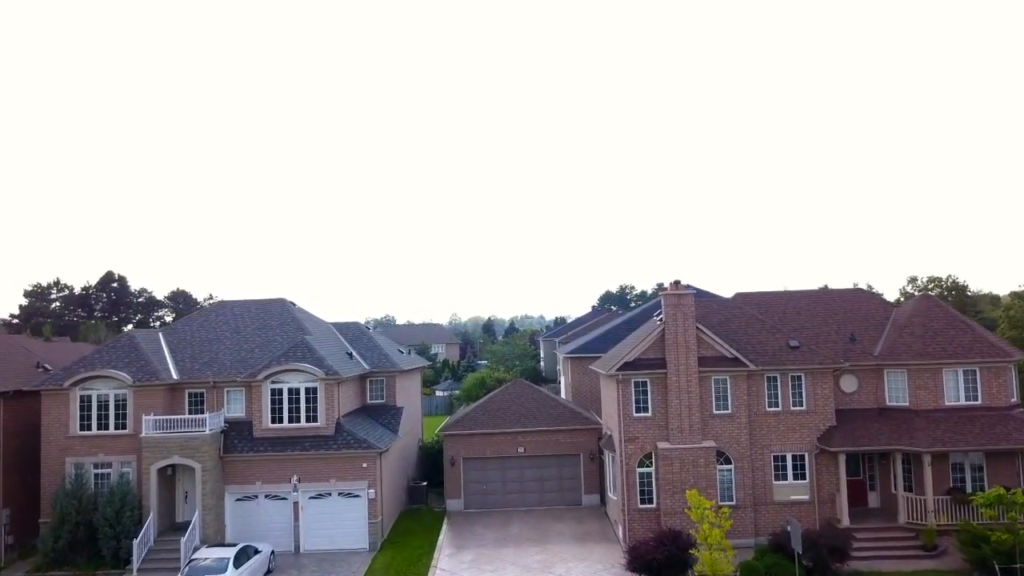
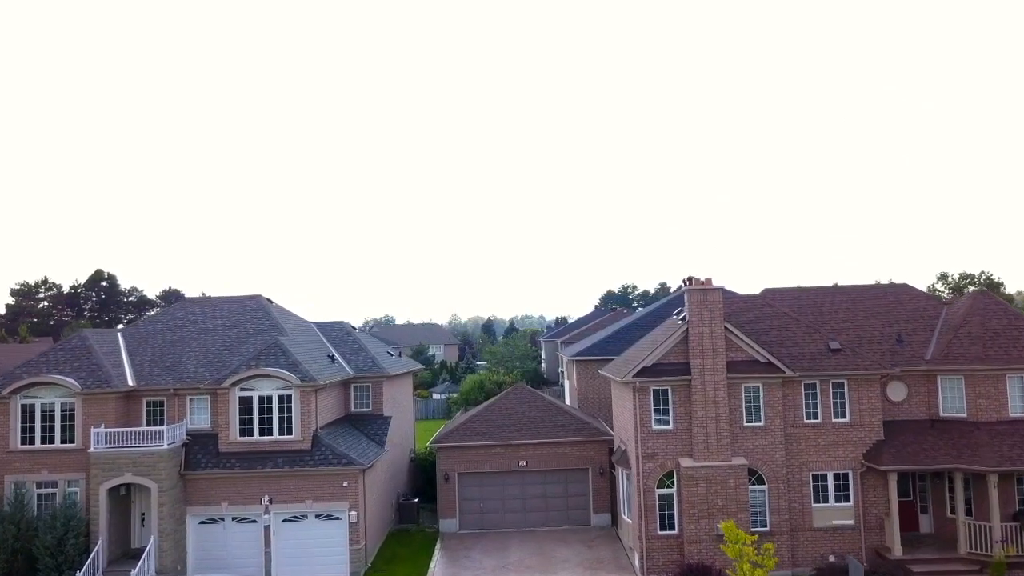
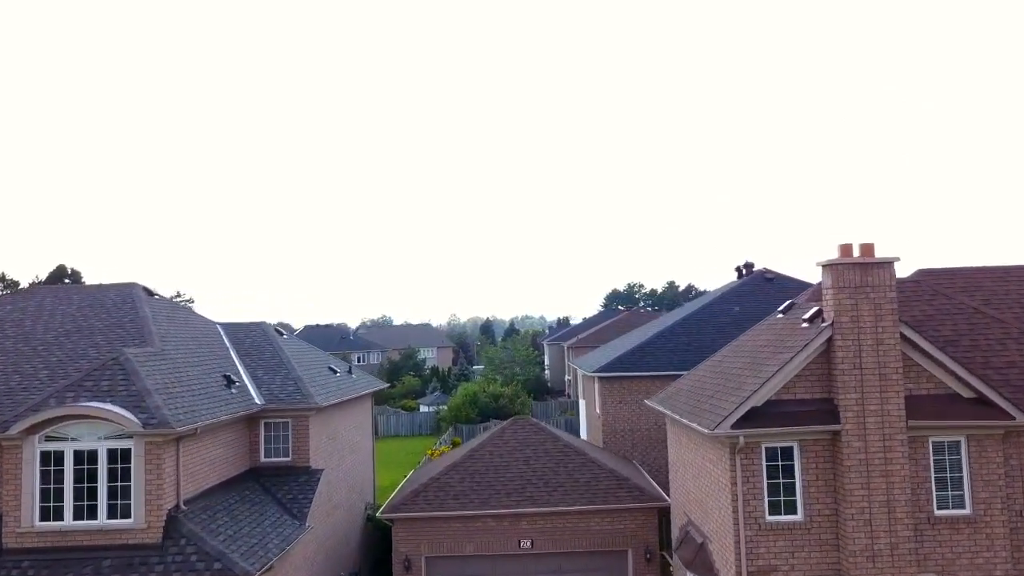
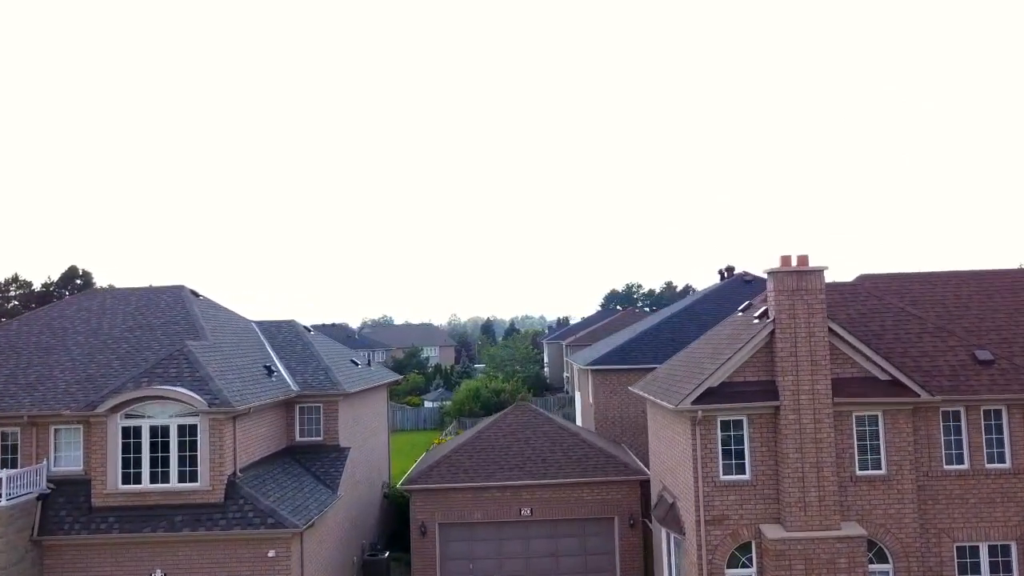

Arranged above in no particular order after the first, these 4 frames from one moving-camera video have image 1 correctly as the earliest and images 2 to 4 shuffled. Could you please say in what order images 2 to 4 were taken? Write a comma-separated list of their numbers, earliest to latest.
2, 4, 3
